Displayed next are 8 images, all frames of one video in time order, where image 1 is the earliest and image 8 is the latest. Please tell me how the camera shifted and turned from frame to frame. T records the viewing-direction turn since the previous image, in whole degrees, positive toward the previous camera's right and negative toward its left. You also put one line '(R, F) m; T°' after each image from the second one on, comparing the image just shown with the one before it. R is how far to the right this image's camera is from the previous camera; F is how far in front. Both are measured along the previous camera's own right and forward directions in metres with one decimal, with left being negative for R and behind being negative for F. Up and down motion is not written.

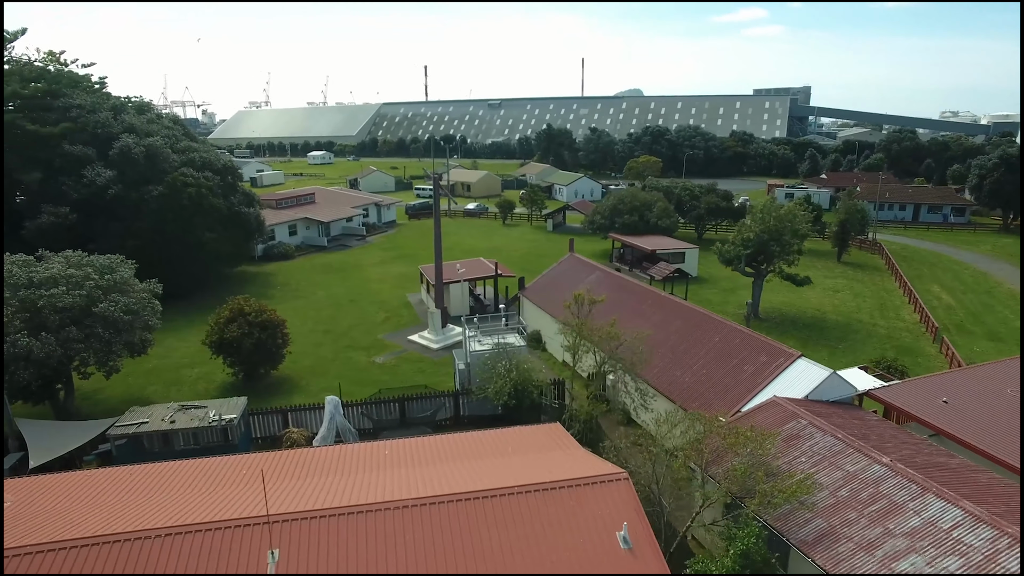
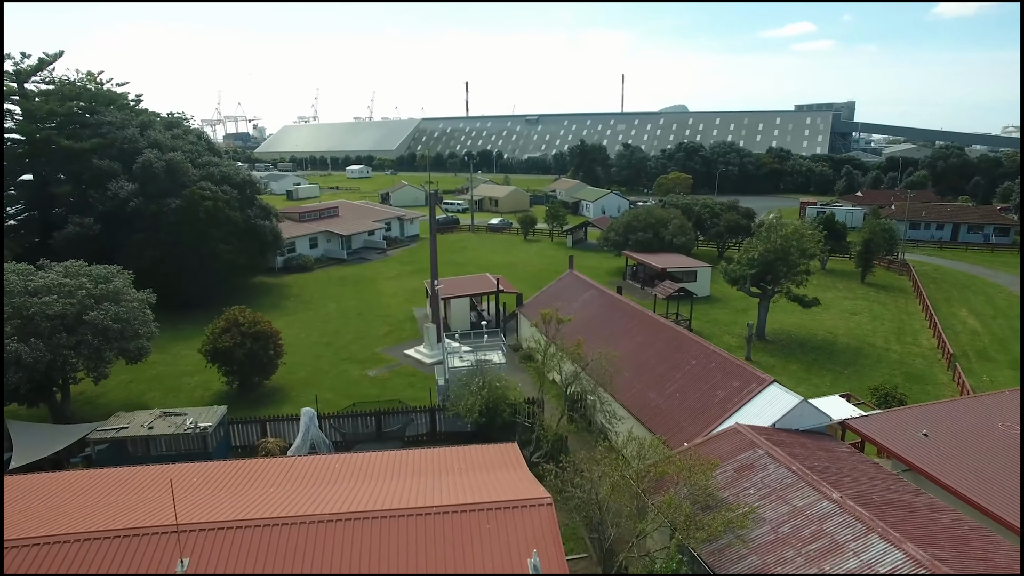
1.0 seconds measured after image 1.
(+1.4, +0.1) m; -4°
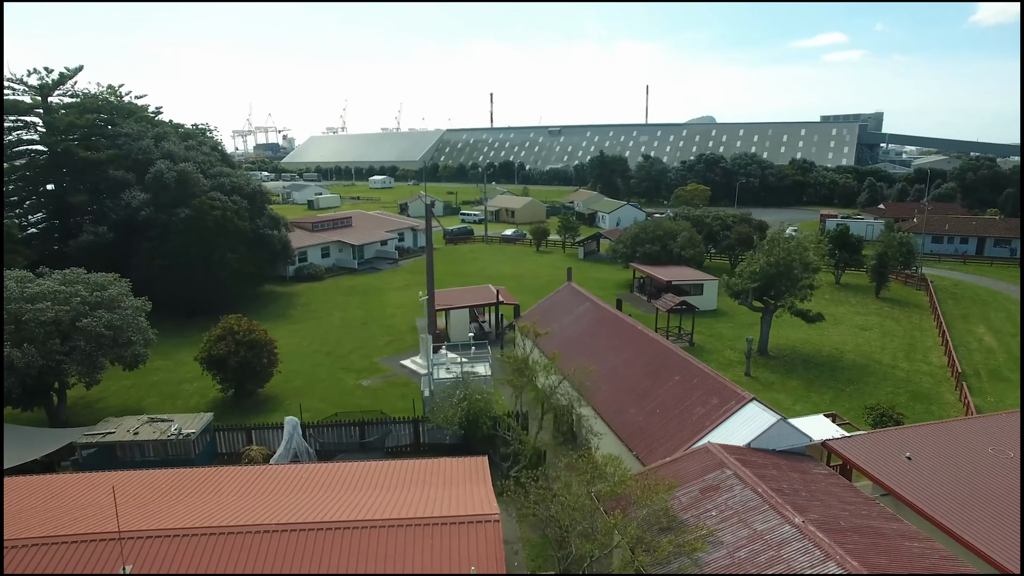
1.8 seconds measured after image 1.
(+0.9, +0.1) m; -2°
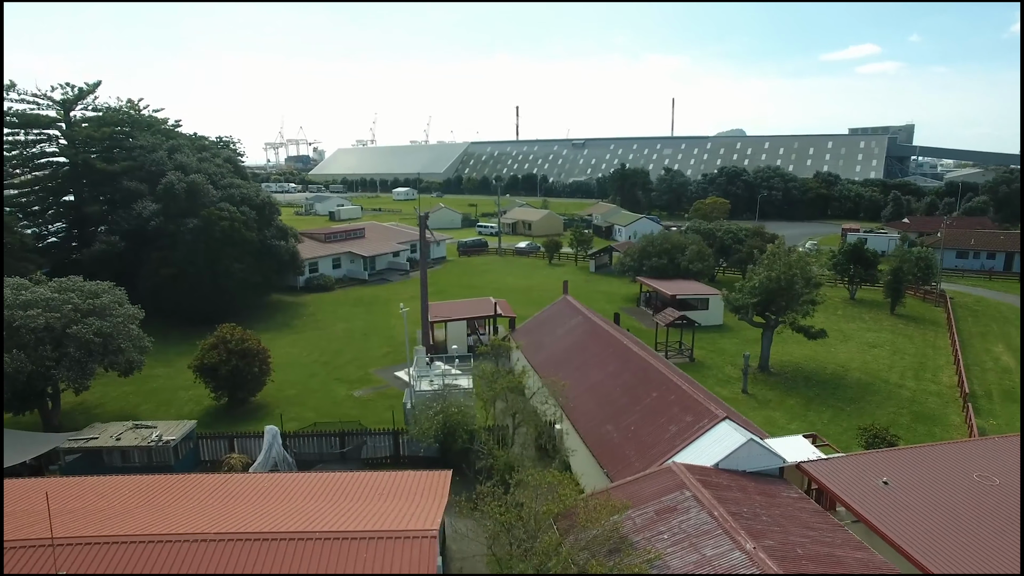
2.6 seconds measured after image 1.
(+1.0, +0.1) m; -3°
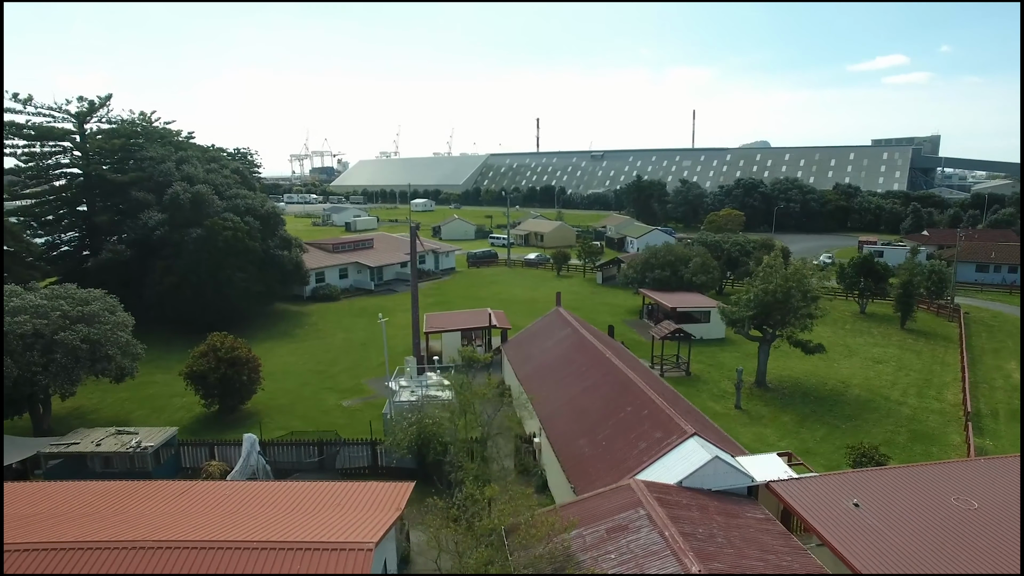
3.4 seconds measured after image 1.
(+1.0, +0.1) m; -2°
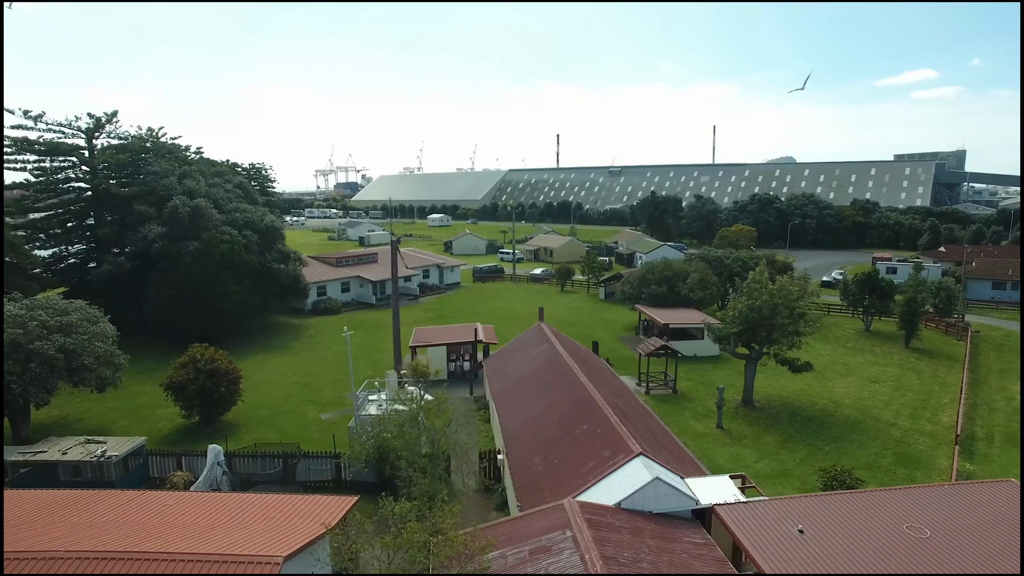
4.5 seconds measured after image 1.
(+1.3, +0.2) m; -2°
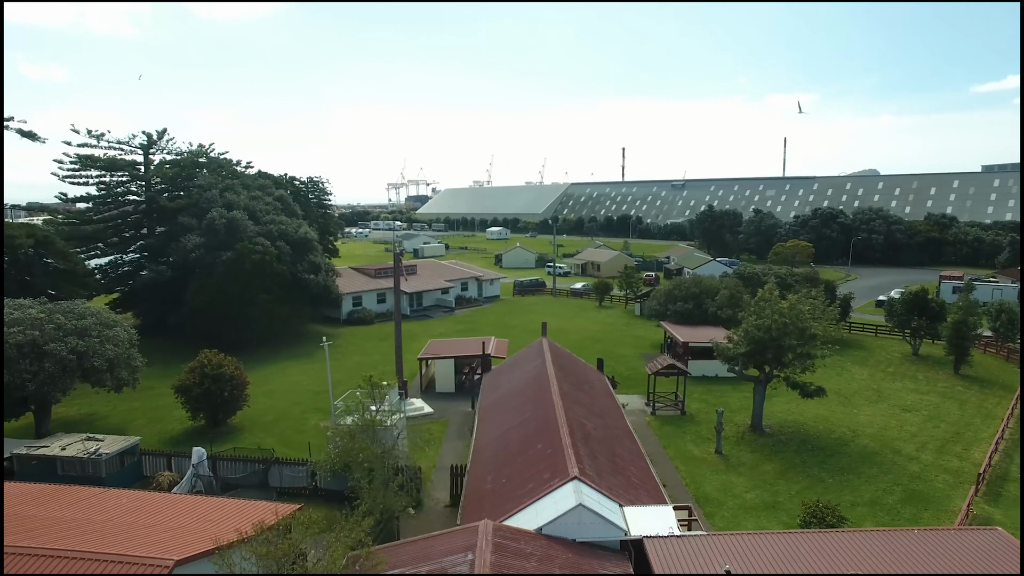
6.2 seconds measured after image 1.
(+2.1, +0.3) m; -6°
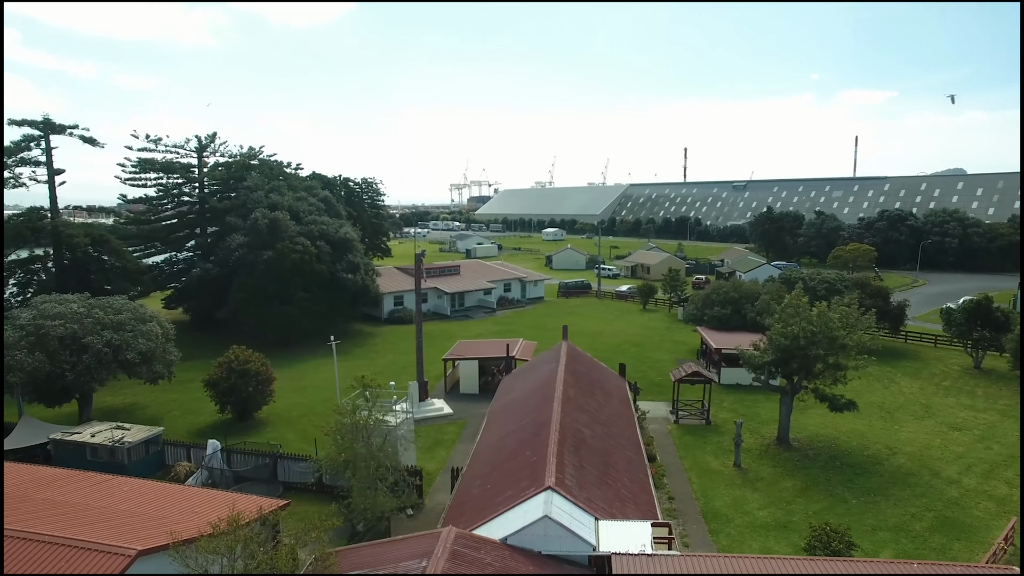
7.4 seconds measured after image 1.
(+1.3, +0.3) m; -6°
